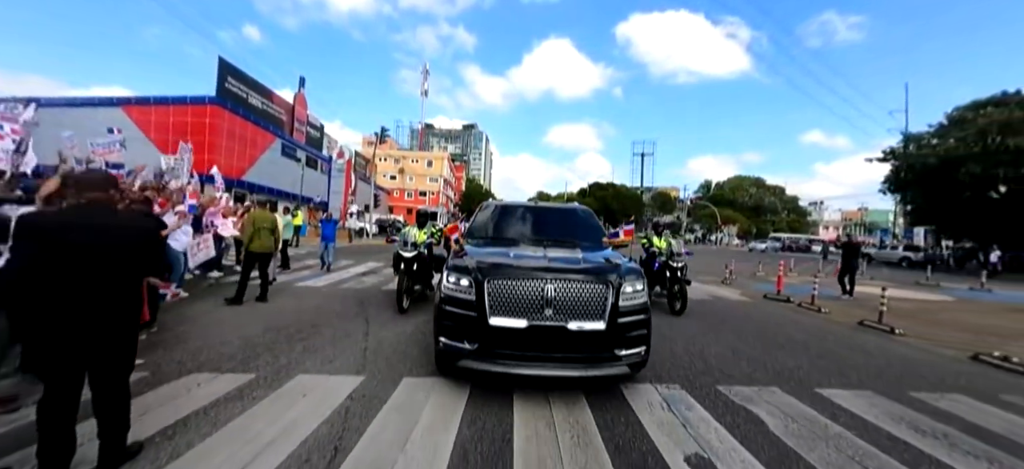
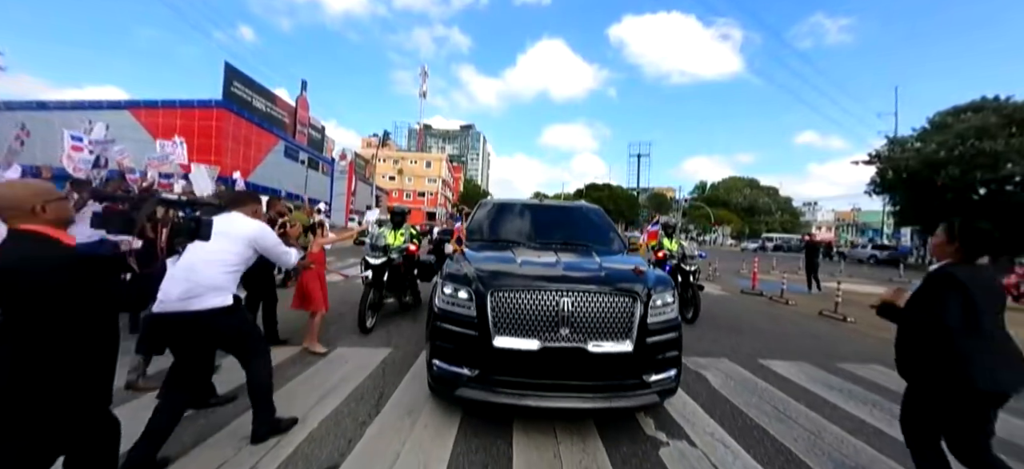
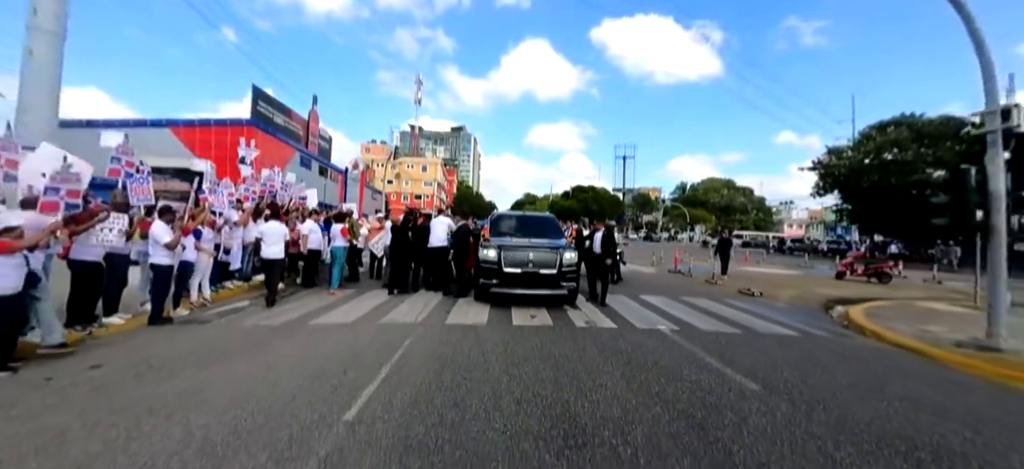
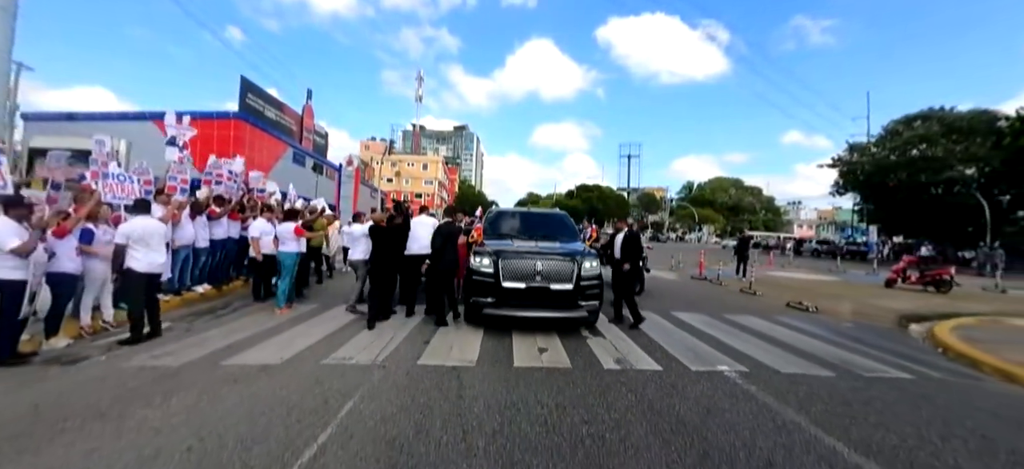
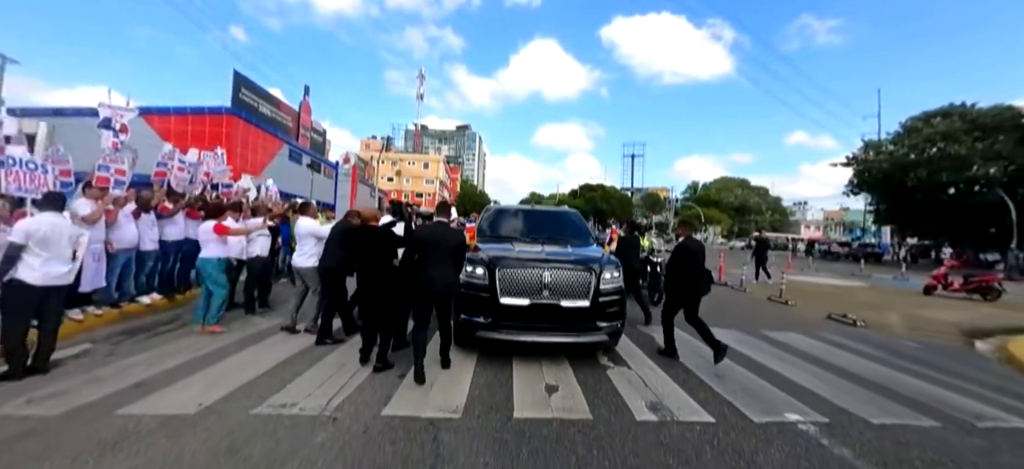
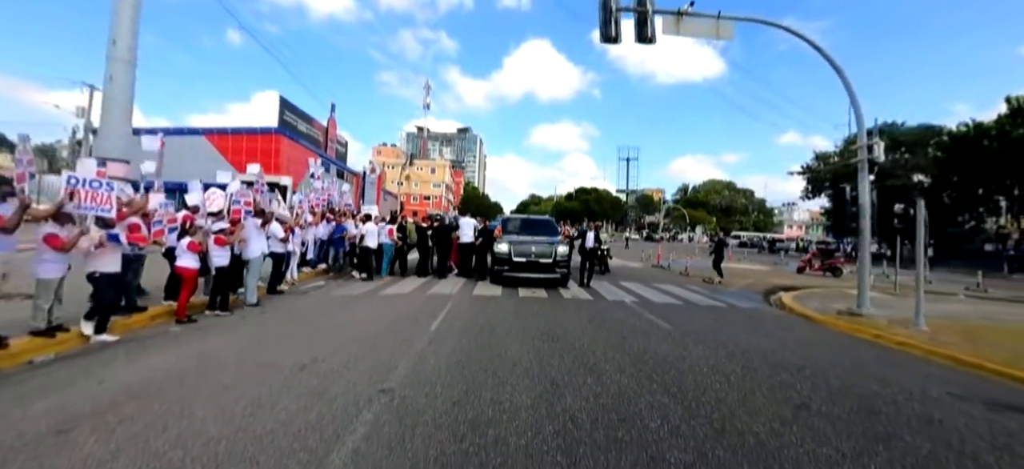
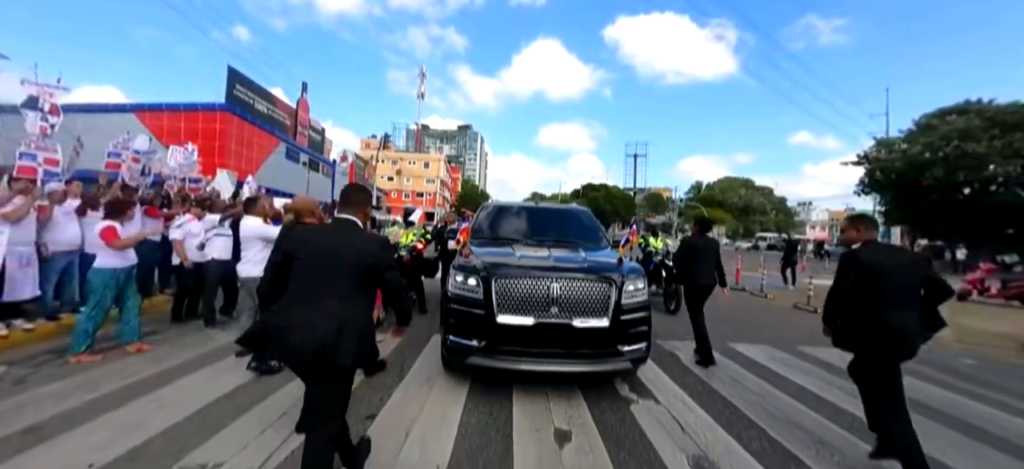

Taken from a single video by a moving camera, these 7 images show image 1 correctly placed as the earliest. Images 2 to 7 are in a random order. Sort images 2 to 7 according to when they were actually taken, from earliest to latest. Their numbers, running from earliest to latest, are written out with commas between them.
2, 7, 5, 4, 3, 6
